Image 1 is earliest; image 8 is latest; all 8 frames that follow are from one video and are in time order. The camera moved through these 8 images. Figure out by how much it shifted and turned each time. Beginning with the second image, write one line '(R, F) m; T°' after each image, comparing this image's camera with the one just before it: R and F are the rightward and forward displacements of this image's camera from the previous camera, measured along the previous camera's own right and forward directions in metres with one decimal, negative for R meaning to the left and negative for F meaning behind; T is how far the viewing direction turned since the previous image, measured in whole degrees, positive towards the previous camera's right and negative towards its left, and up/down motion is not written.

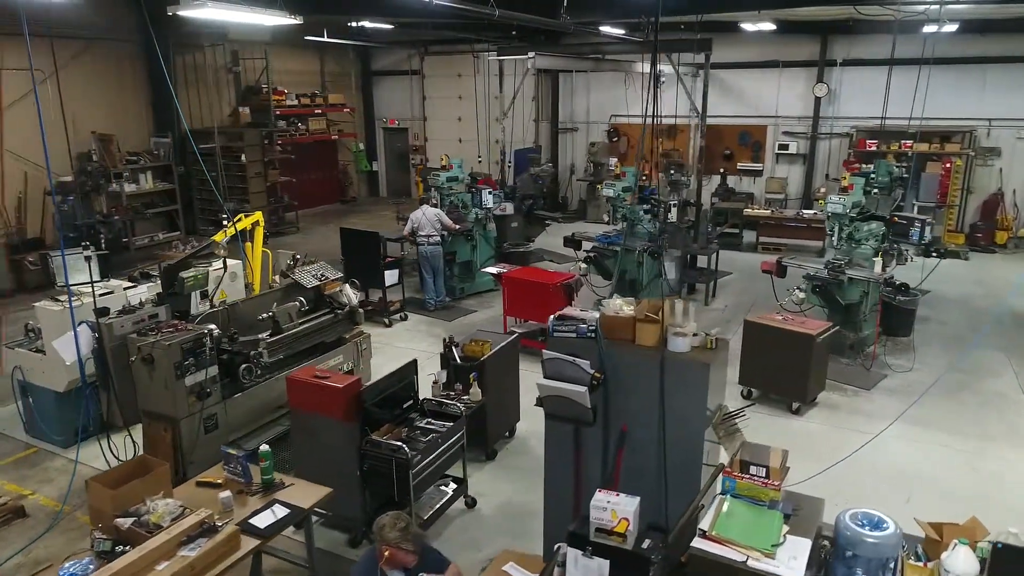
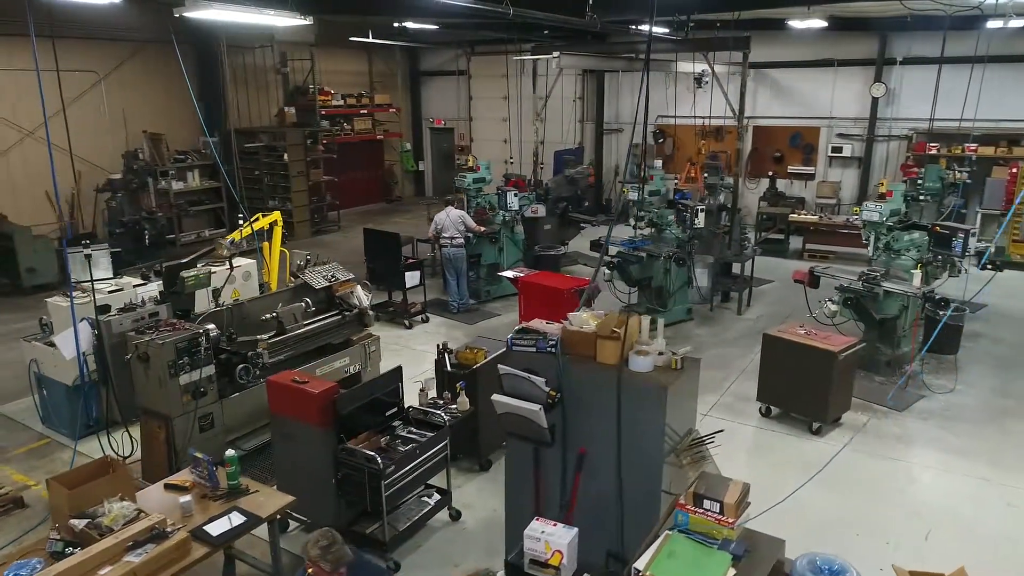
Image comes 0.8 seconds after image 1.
(+0.4, +0.1) m; -5°
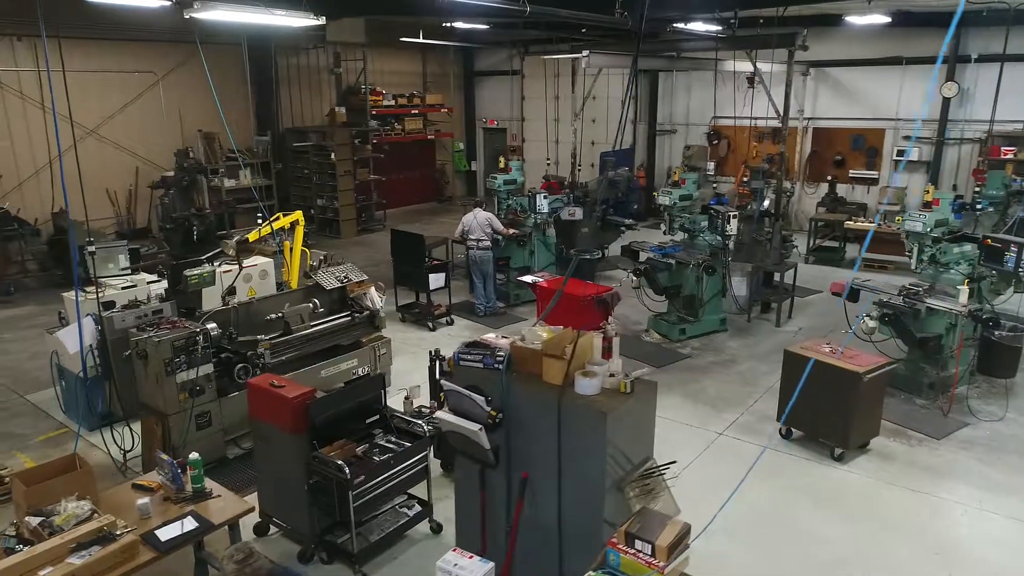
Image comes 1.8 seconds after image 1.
(+0.4, +0.2) m; -5°
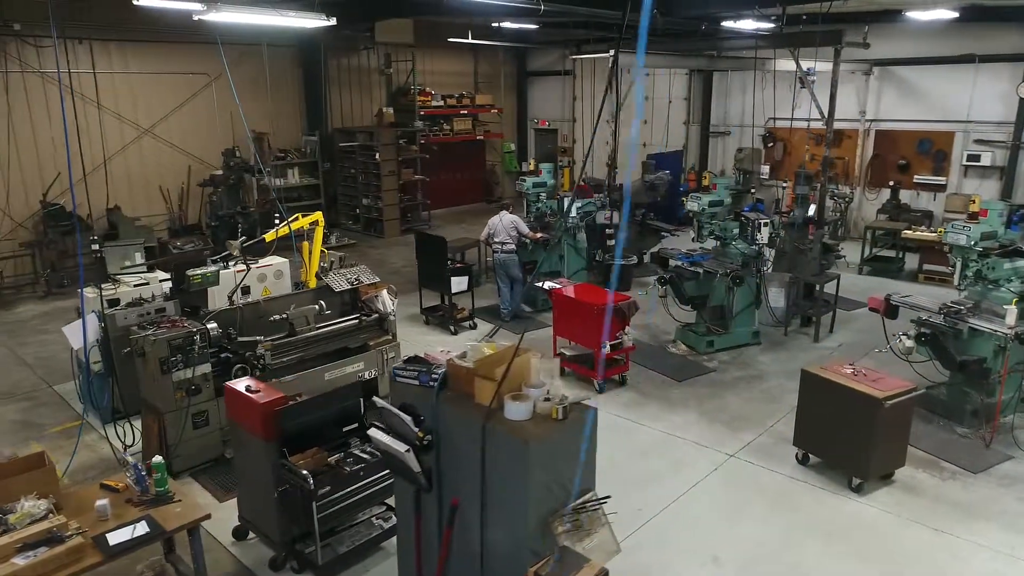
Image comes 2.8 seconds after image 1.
(+0.4, +0.2) m; -5°
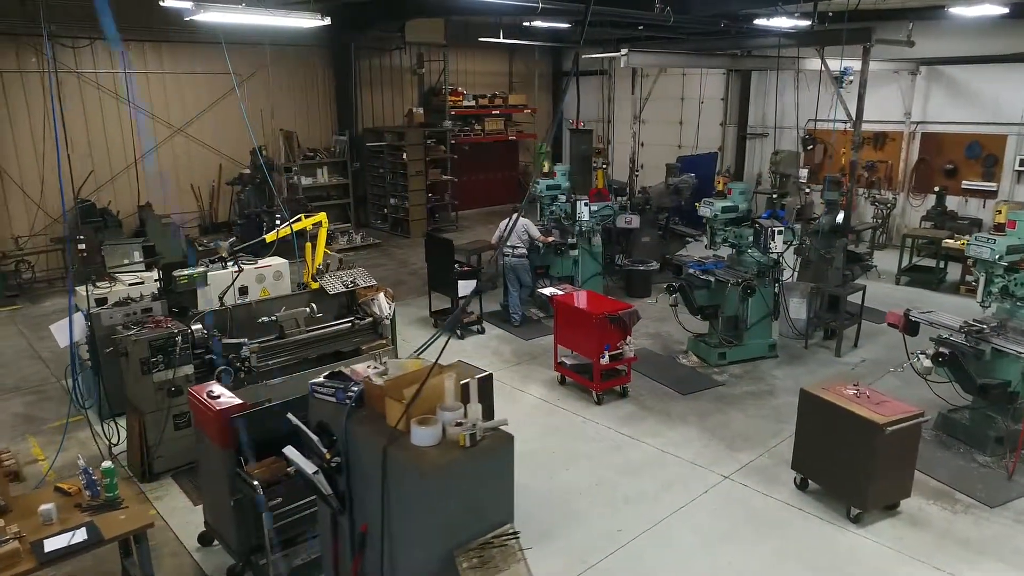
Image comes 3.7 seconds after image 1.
(+0.4, +0.2) m; -4°
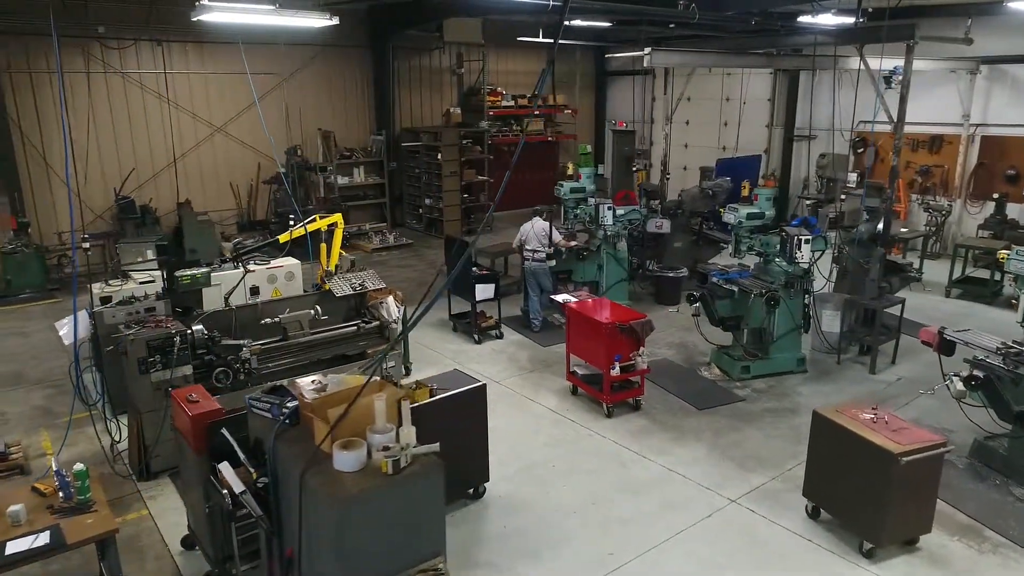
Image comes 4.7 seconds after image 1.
(+0.3, +0.2) m; -4°
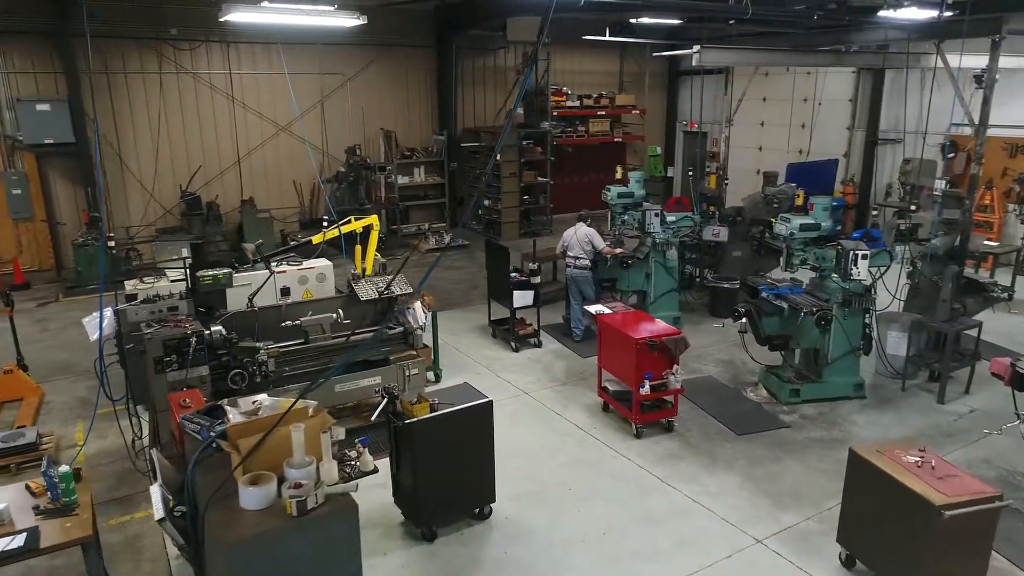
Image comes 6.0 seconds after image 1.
(+0.4, +0.2) m; -6°
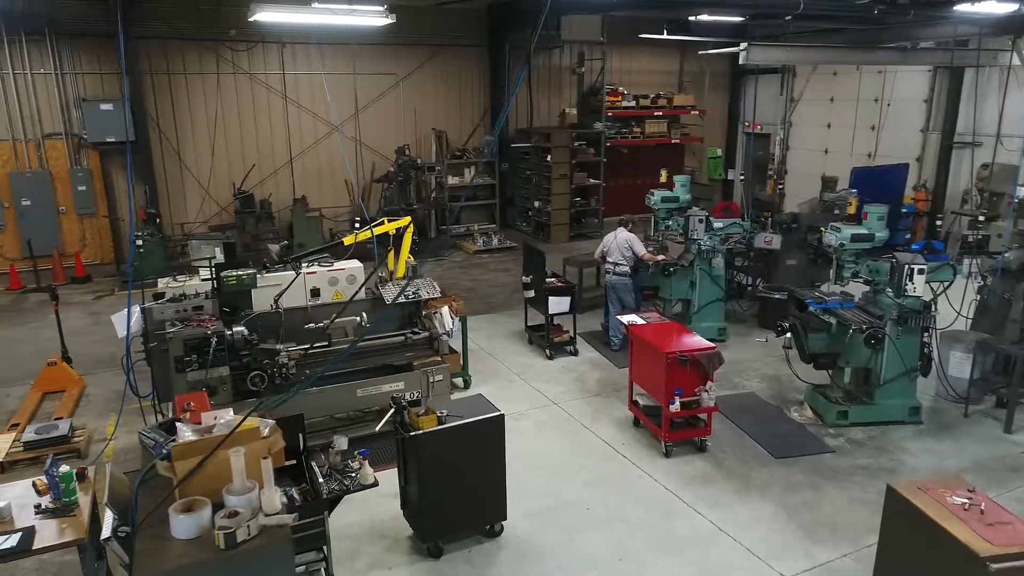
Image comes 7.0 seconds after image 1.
(+0.2, +0.2) m; -5°
